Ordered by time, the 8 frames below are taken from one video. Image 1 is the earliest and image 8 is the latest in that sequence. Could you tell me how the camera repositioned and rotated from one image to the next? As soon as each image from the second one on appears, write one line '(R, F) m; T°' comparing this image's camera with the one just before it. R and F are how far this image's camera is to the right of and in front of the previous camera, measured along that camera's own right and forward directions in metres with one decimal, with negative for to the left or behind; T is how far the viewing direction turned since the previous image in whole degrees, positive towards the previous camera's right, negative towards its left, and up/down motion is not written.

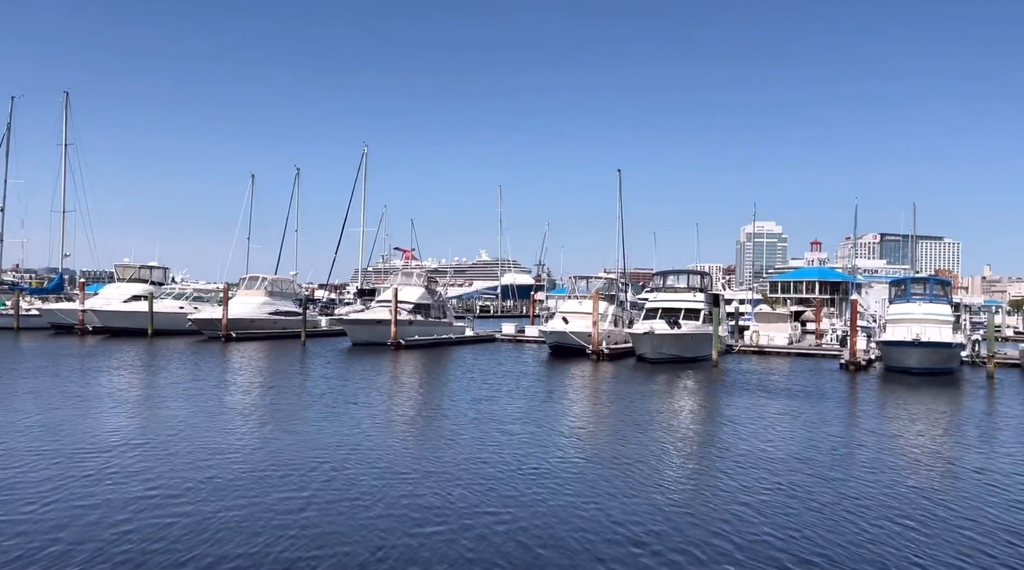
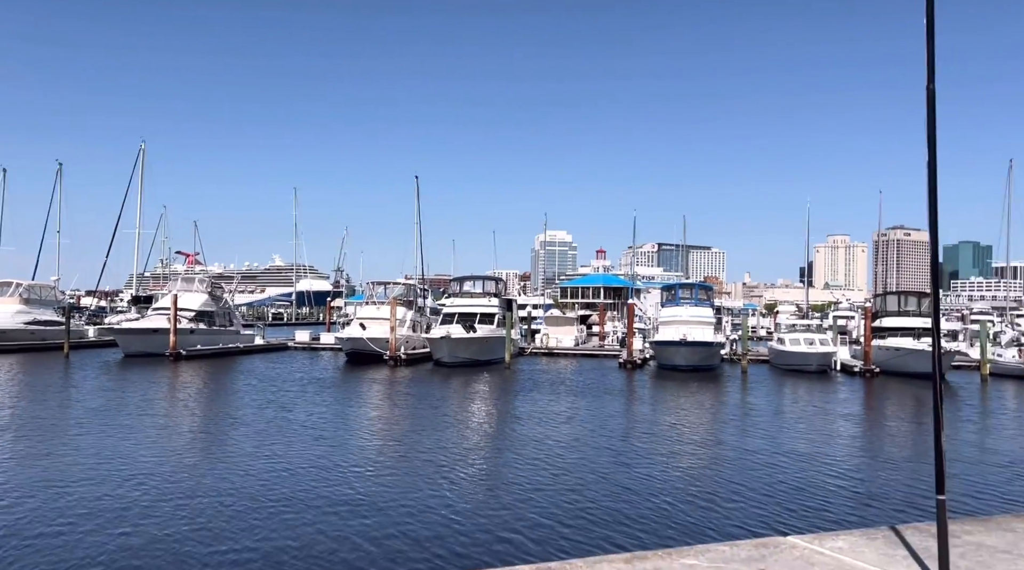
(-1.1, -3.4) m; +13°
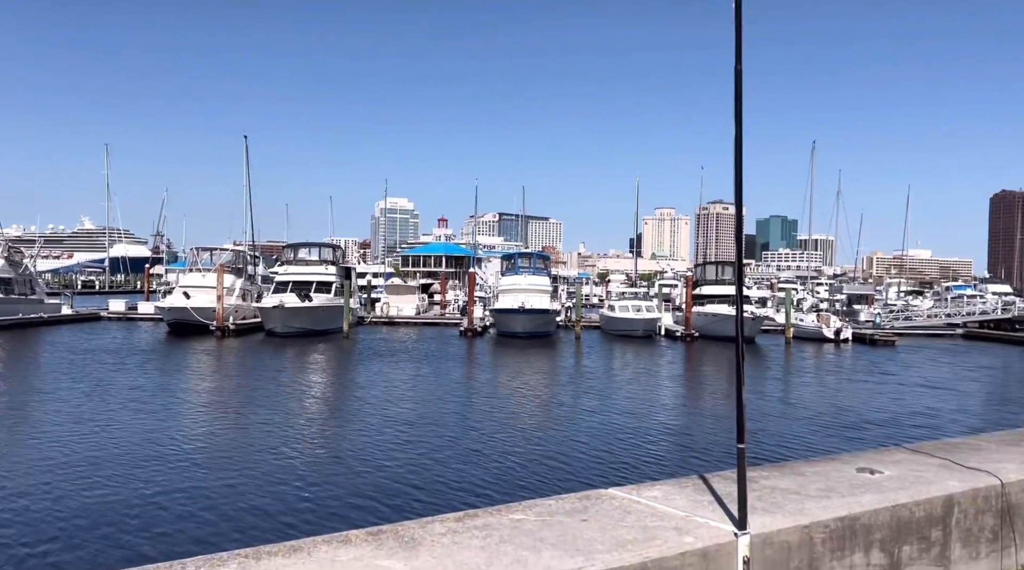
(0.0, -0.1) m; +10°
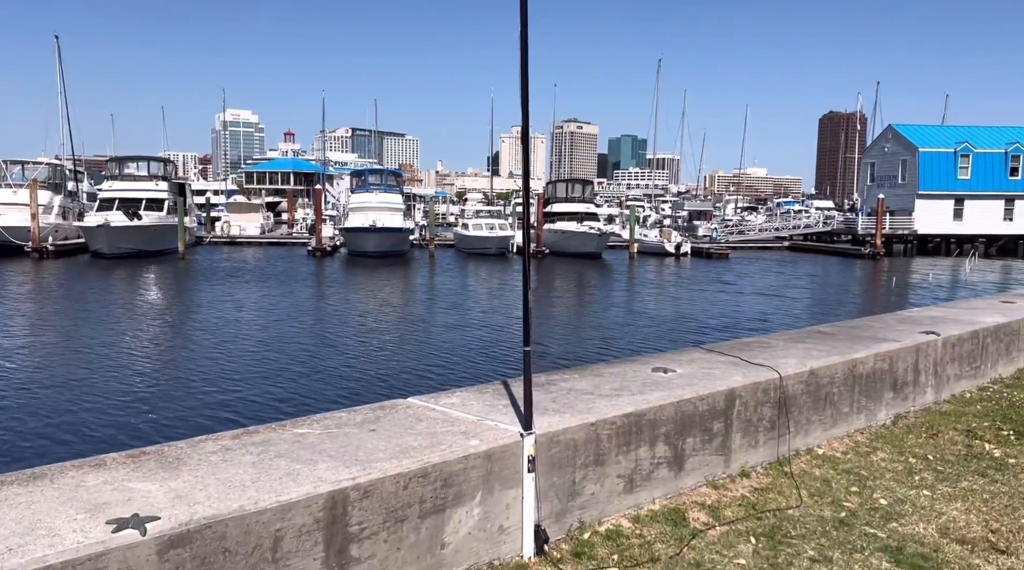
(+0.4, +0.1) m; +9°
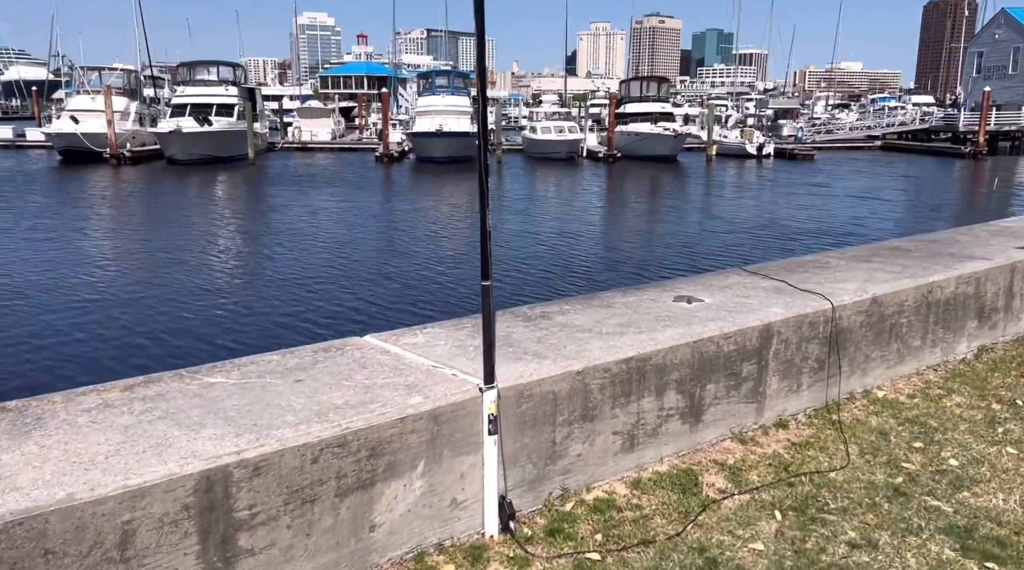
(+0.5, +1.0) m; -5°
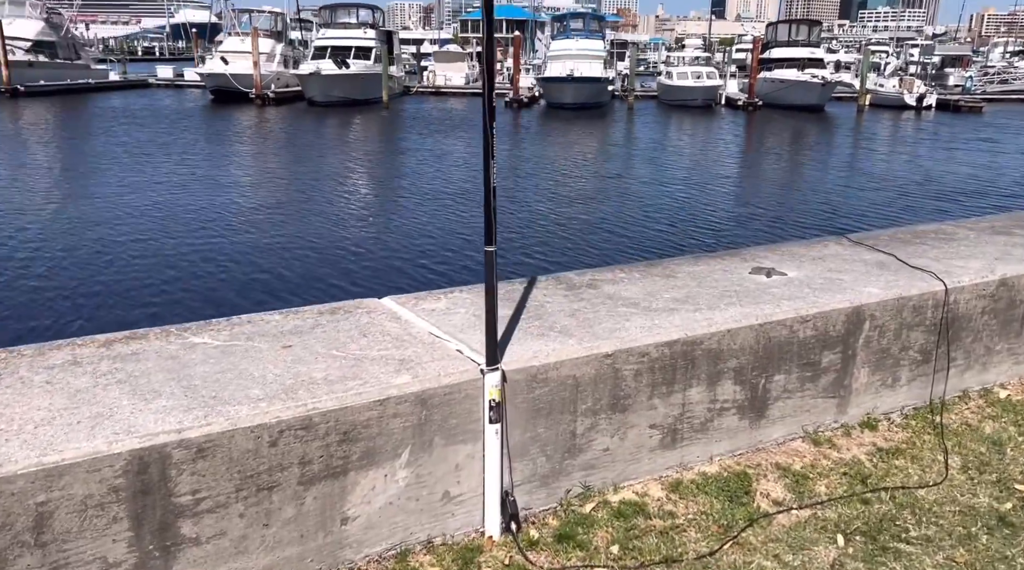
(+0.4, +0.6) m; -9°
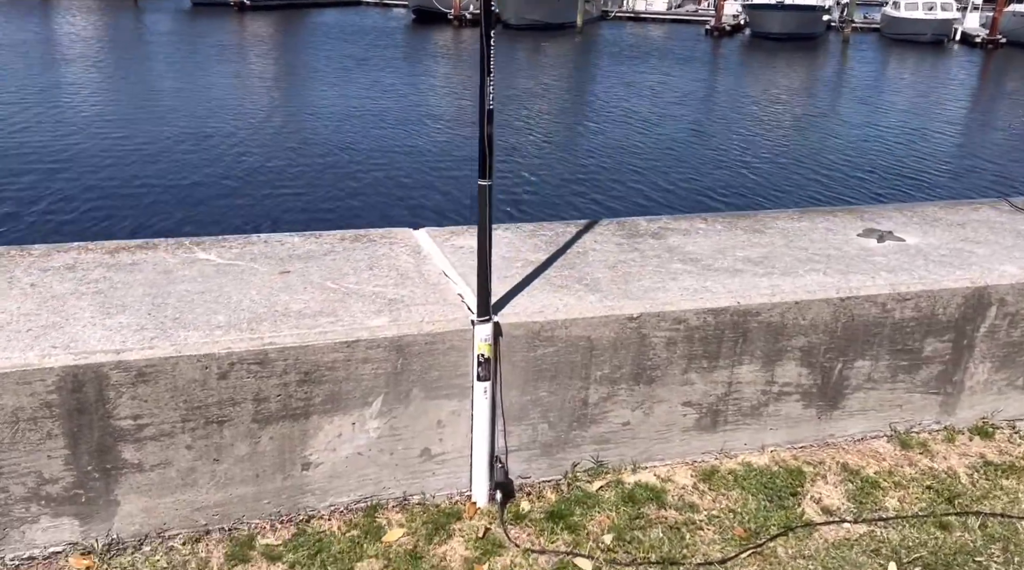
(+0.6, +0.5) m; -13°
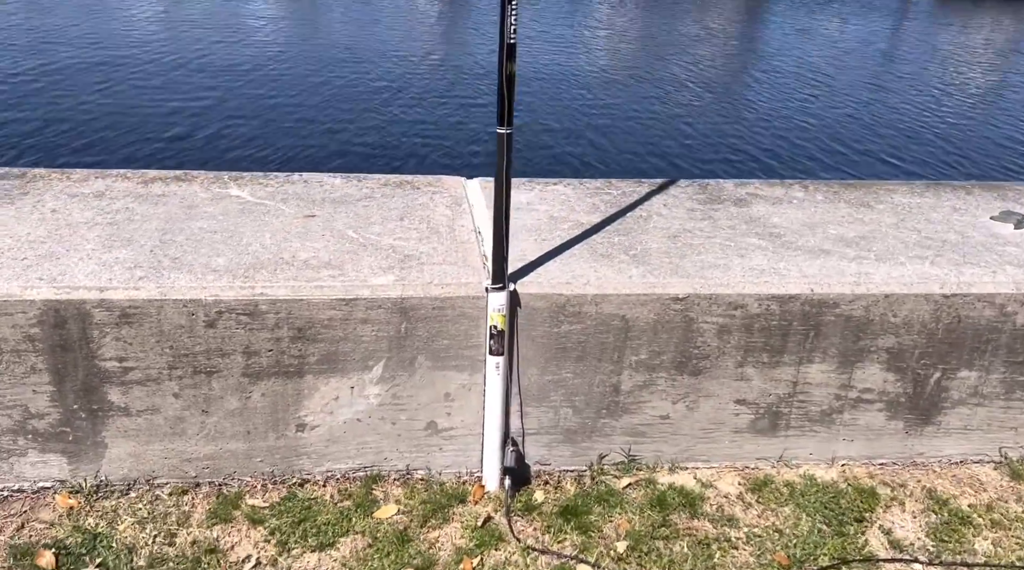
(+0.4, +0.4) m; -10°
